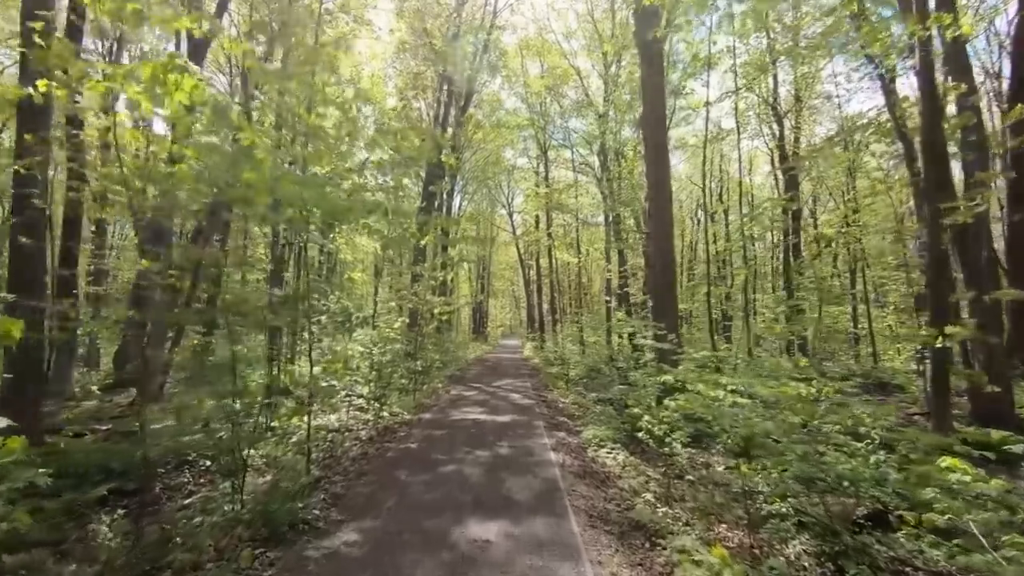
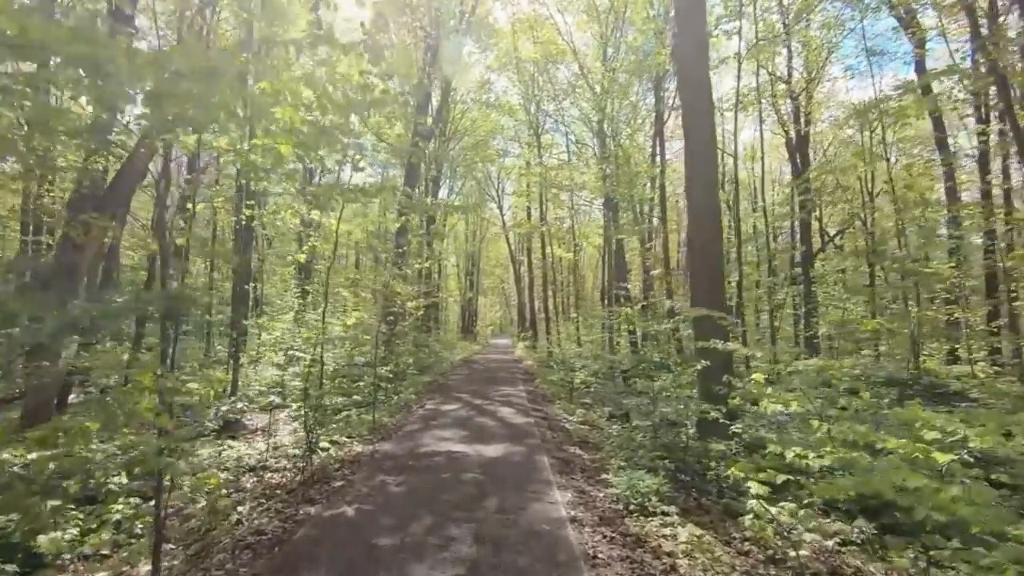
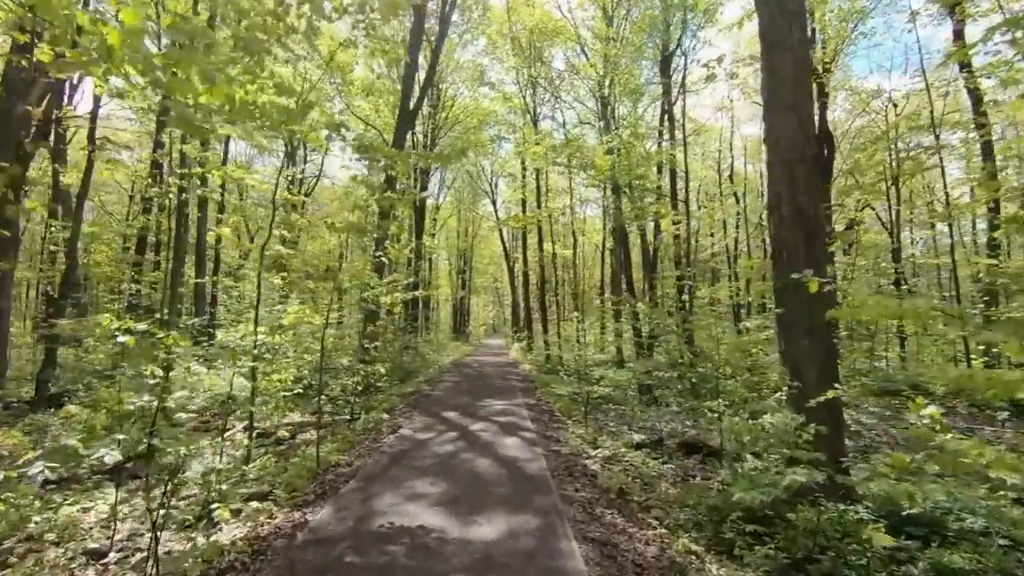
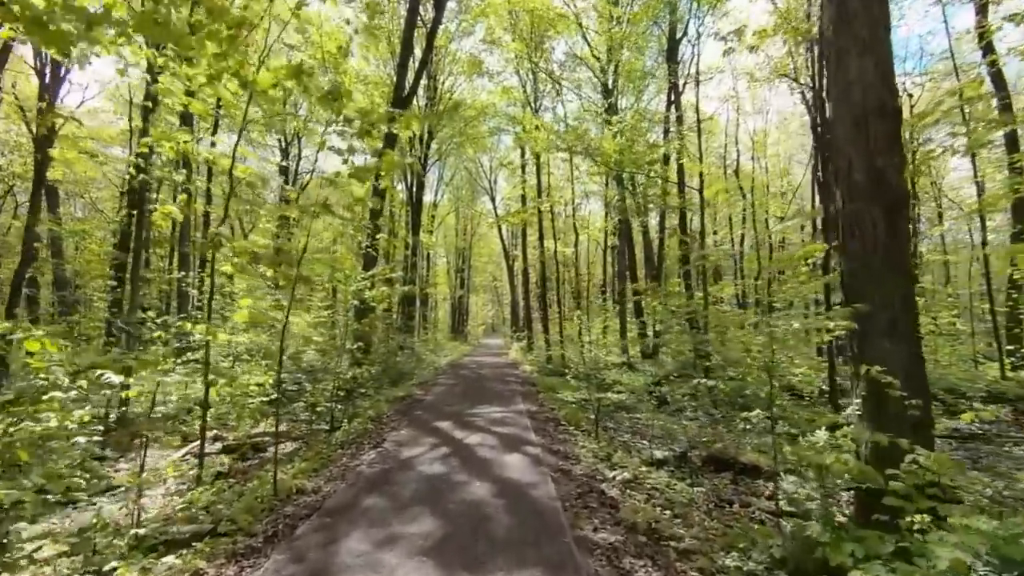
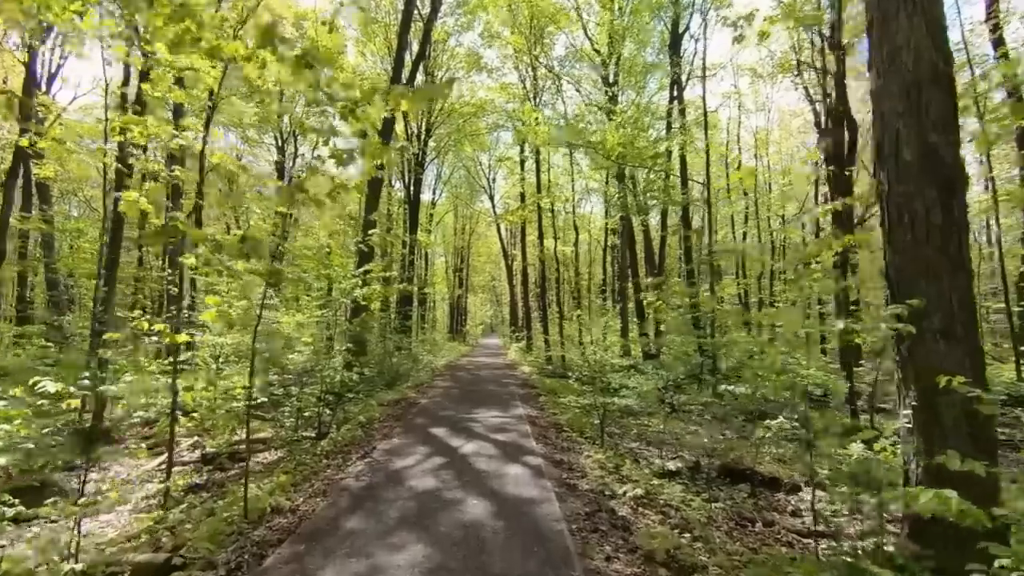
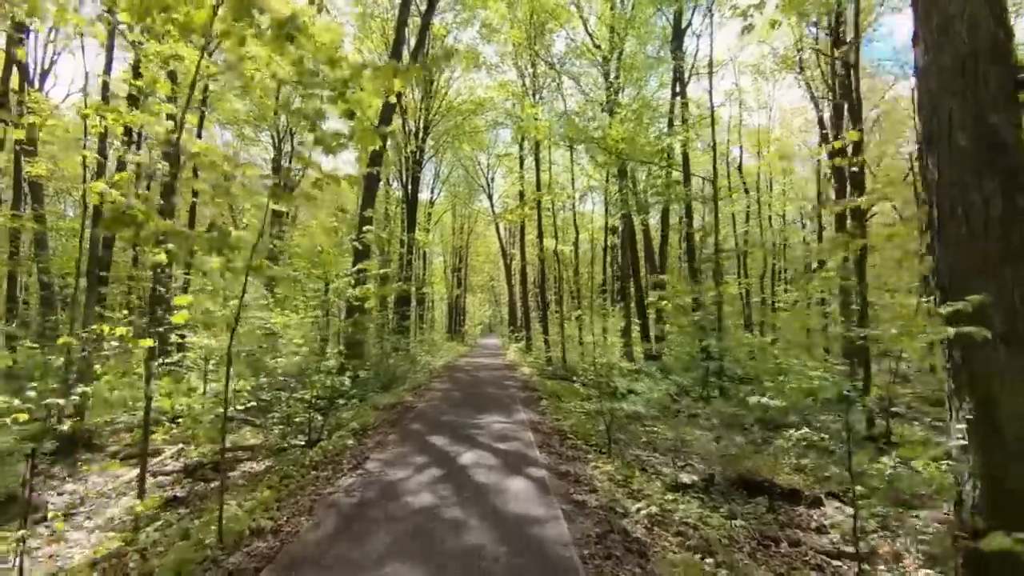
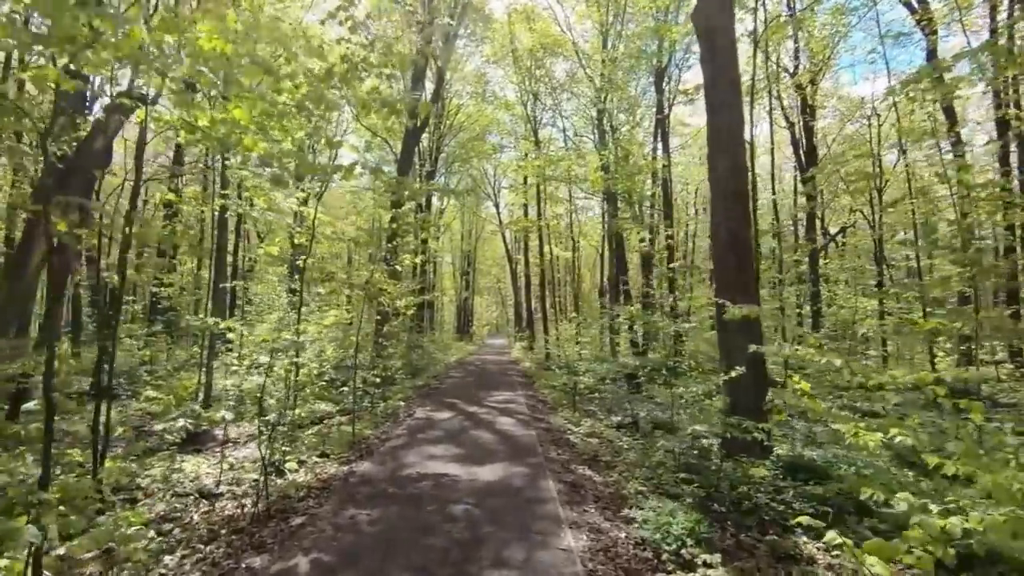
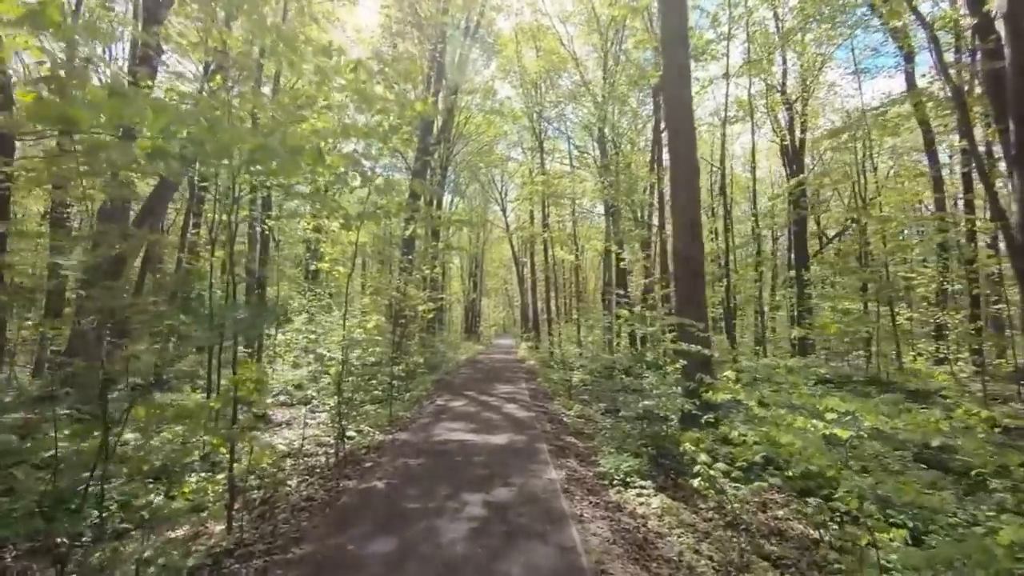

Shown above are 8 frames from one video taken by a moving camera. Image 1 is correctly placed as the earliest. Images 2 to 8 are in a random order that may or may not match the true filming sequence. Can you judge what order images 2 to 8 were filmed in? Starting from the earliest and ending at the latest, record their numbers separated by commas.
8, 2, 7, 3, 4, 5, 6
